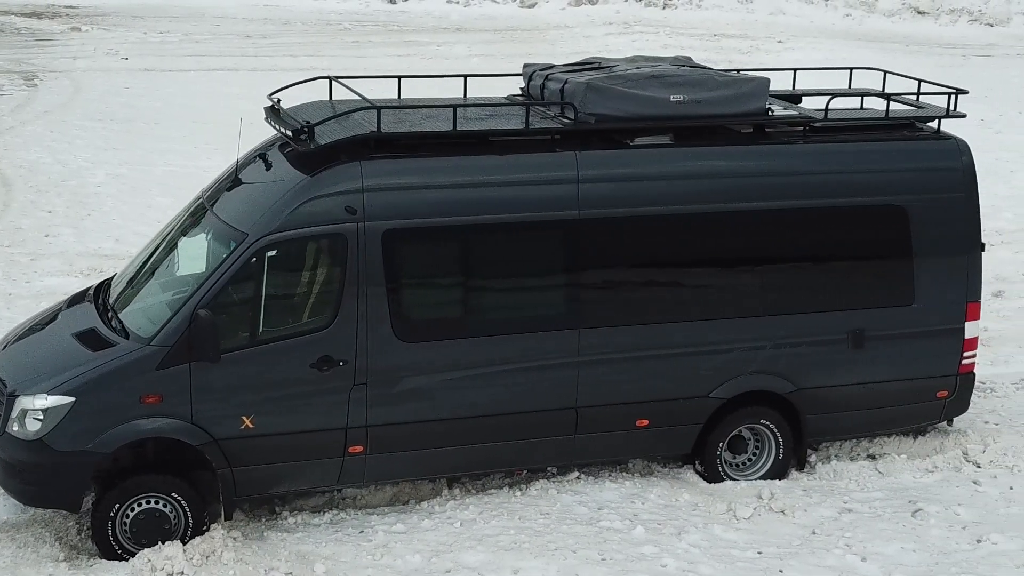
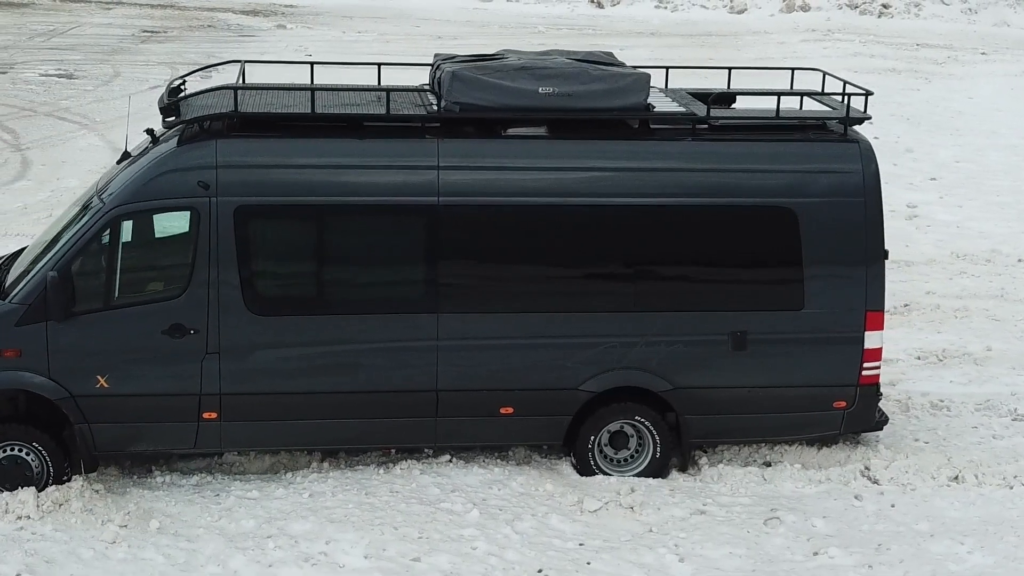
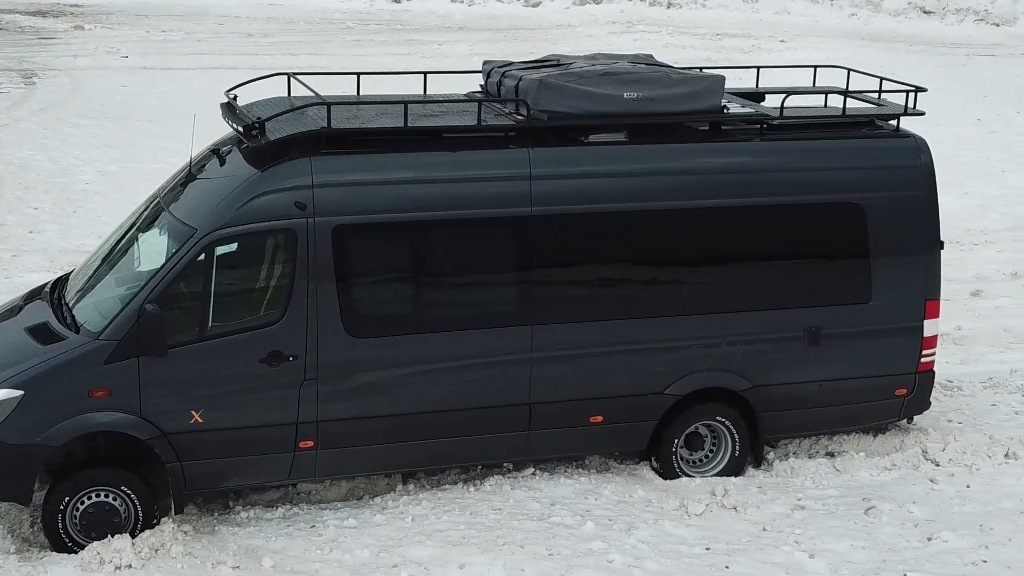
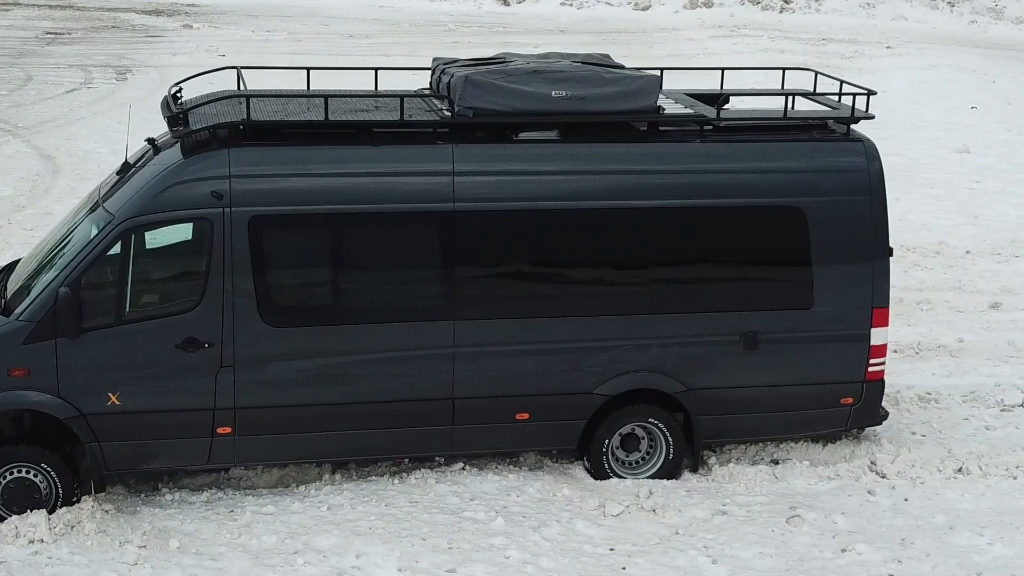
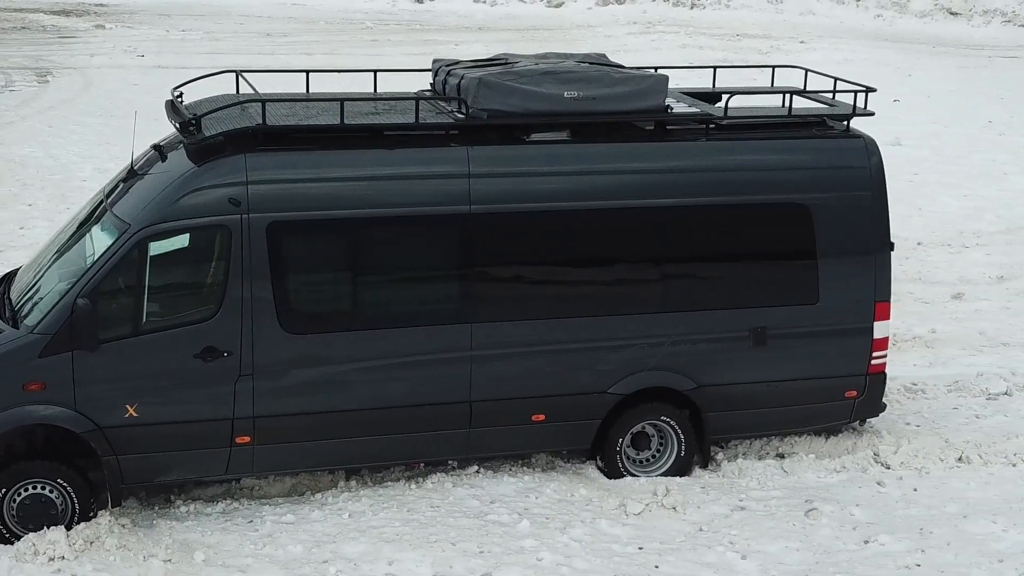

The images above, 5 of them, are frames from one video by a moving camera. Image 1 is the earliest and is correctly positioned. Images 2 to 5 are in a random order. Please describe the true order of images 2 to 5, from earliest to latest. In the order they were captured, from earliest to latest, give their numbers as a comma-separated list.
3, 5, 4, 2
